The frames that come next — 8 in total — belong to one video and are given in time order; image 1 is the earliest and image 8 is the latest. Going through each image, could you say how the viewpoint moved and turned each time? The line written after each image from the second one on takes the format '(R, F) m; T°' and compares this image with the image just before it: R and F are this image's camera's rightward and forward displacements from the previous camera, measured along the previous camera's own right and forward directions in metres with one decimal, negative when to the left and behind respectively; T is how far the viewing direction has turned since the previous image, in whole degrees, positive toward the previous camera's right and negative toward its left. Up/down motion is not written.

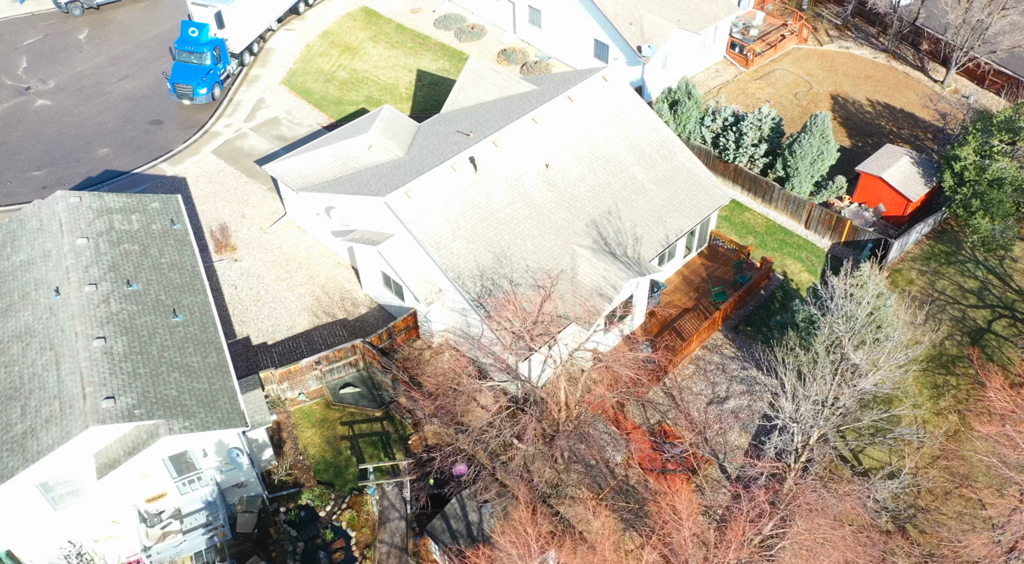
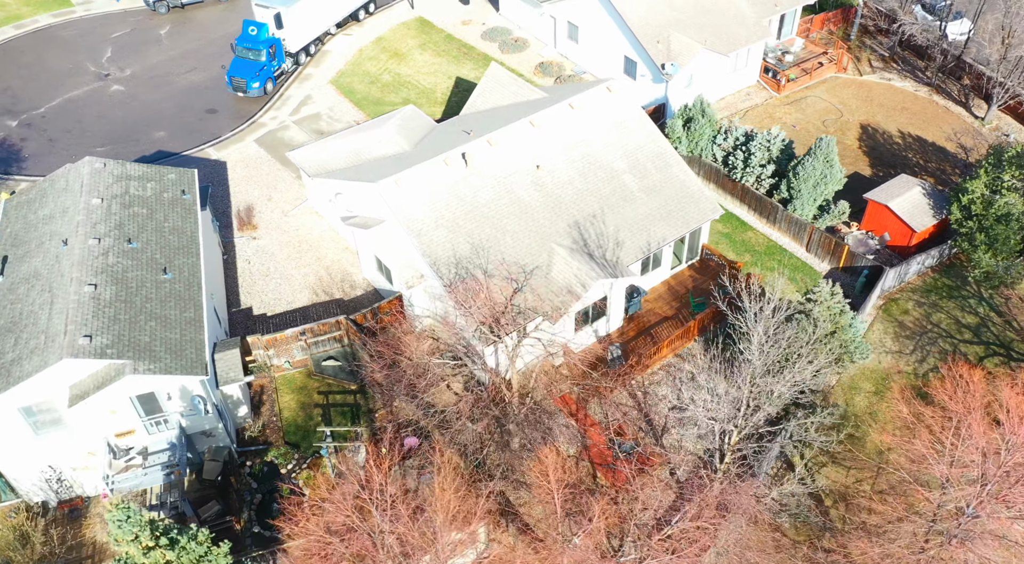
(+3.6, -0.8) m; -6°
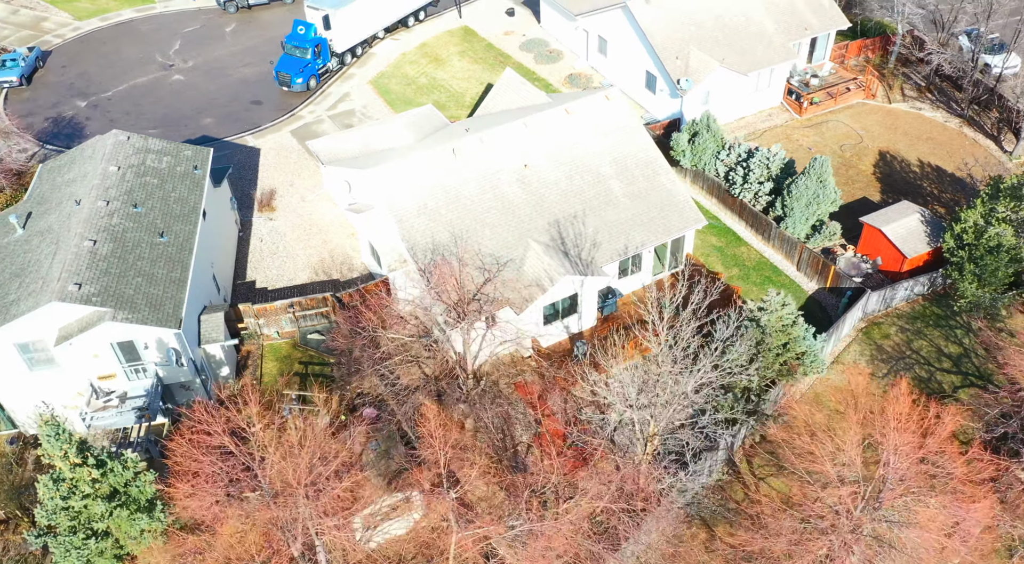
(+3.6, -0.9) m; -6°
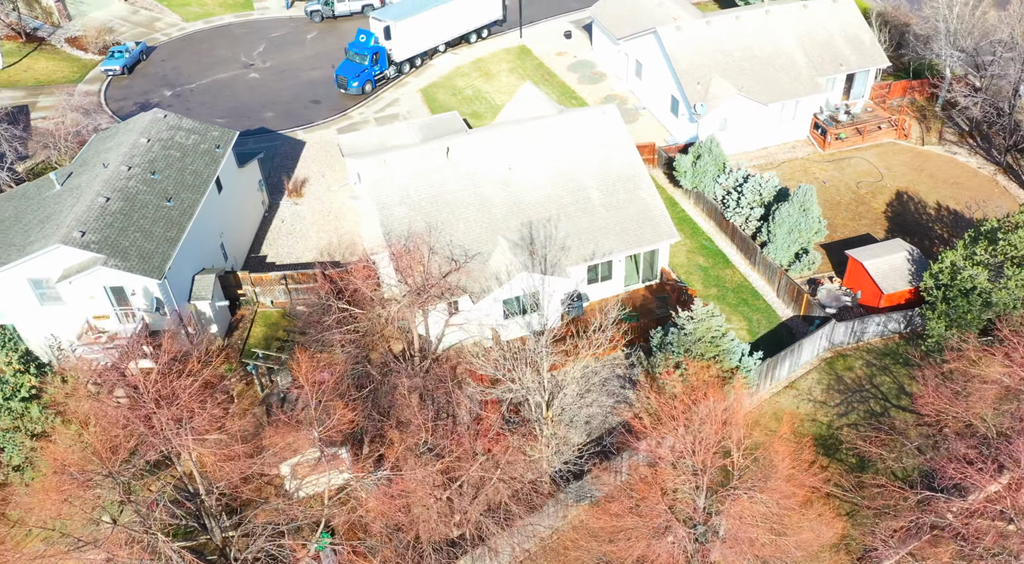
(+5.2, -1.2) m; -8°
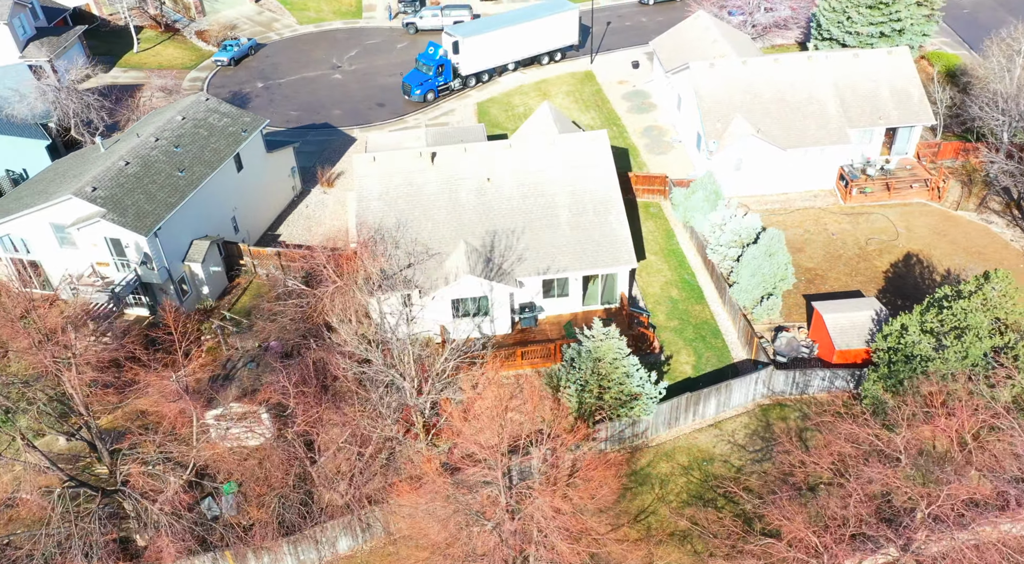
(+7.0, -0.7) m; -10°
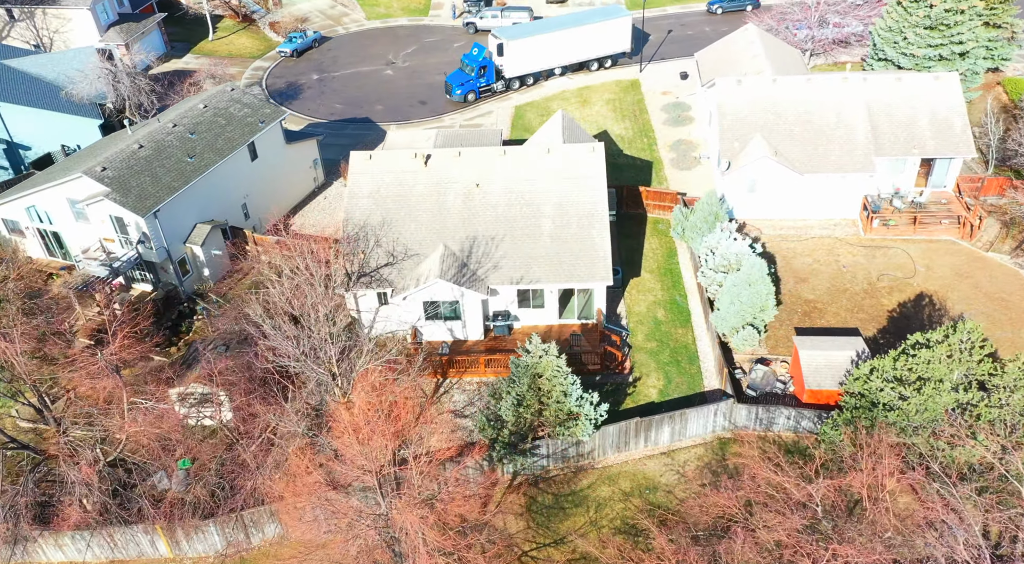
(+4.7, +0.3) m; -7°
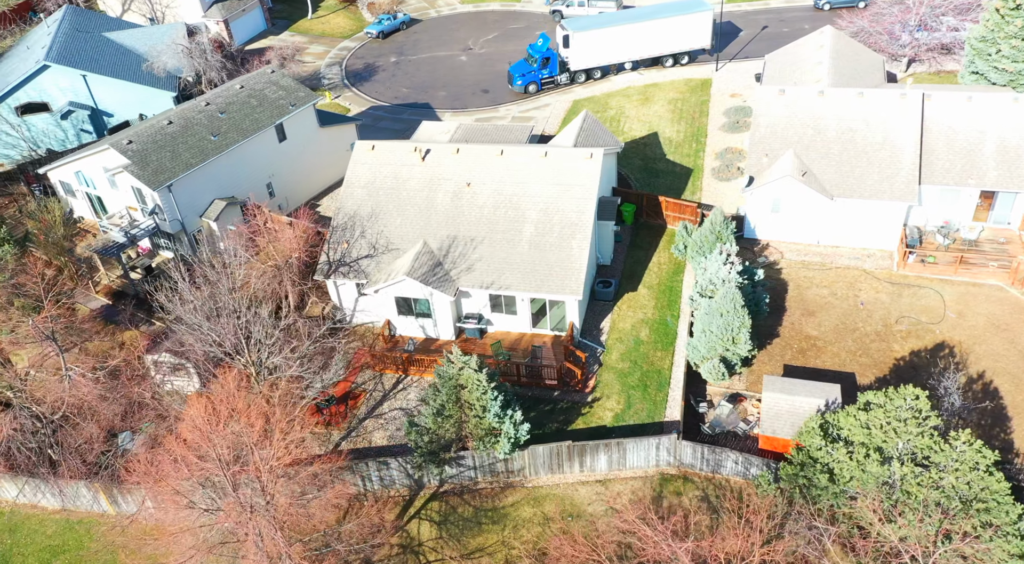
(+6.3, +1.1) m; -10°
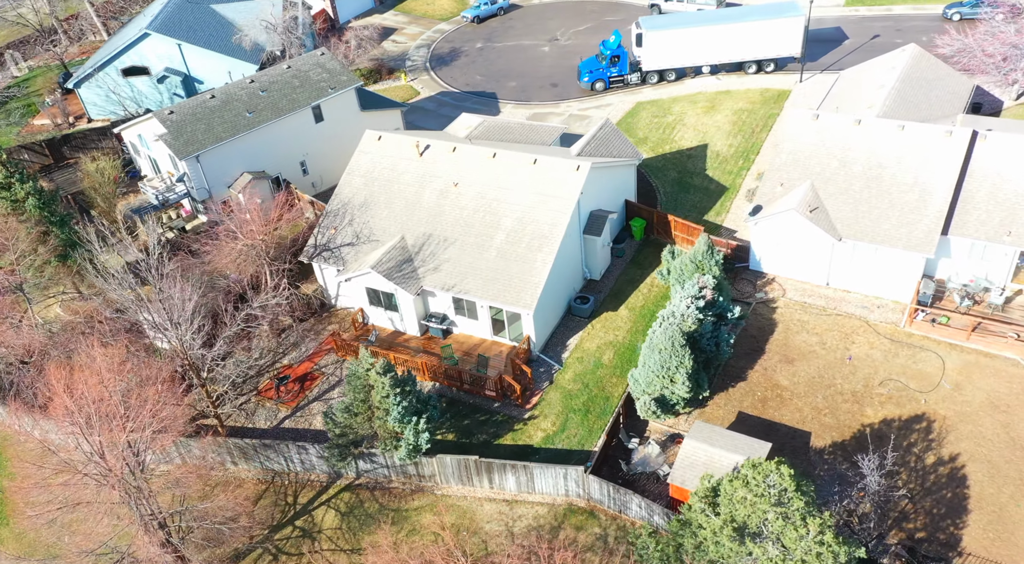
(+7.0, +0.8) m; -11°
